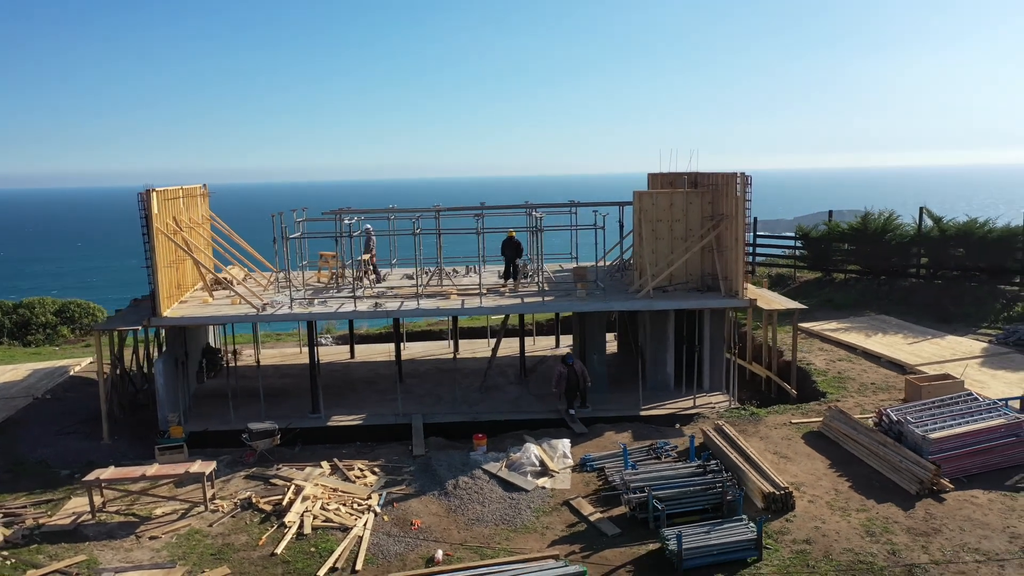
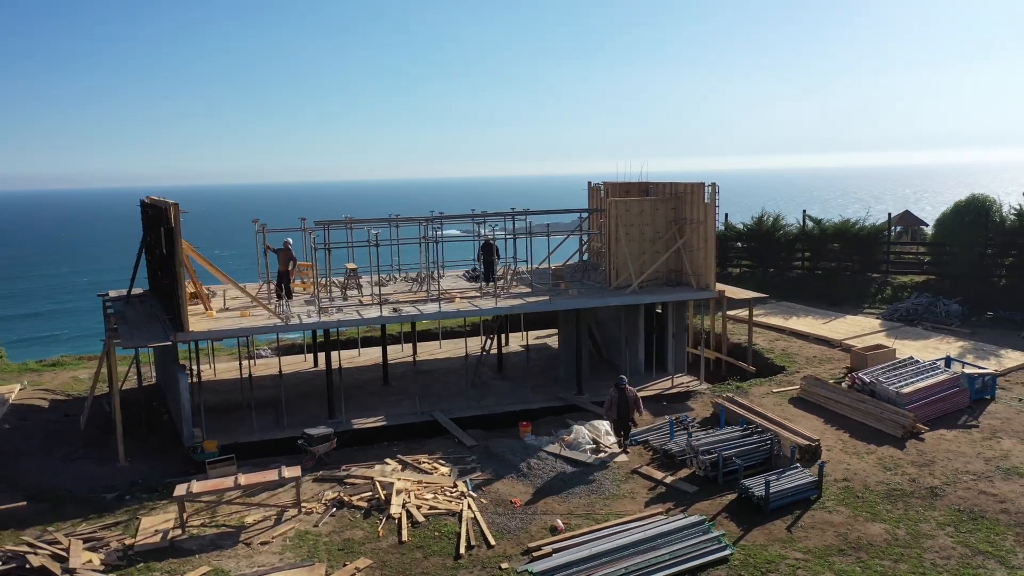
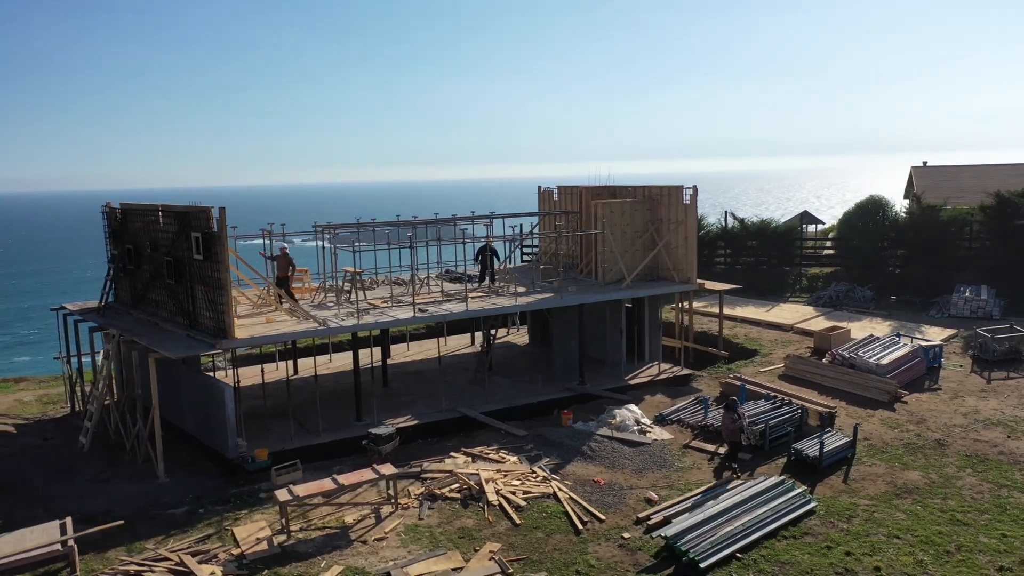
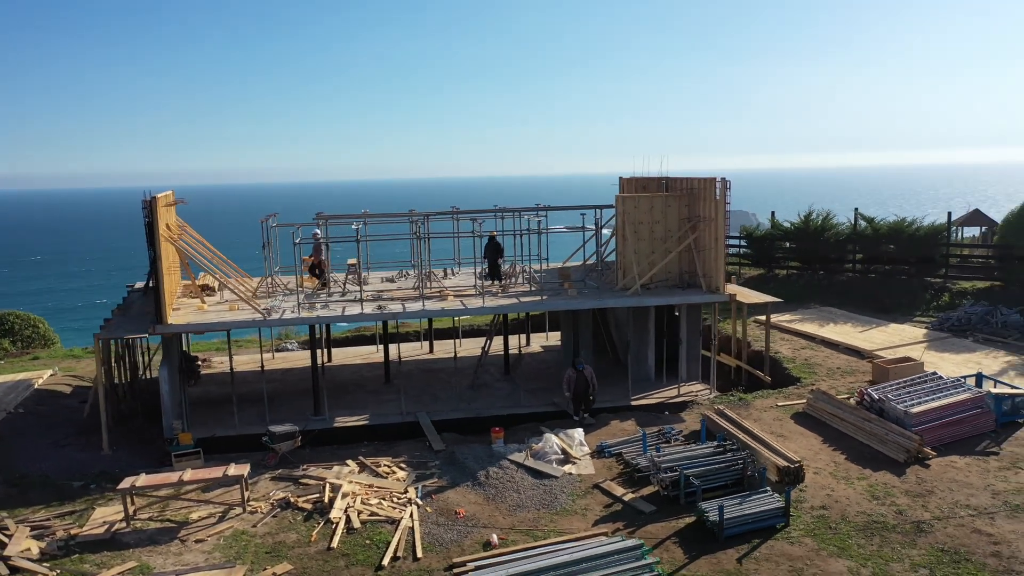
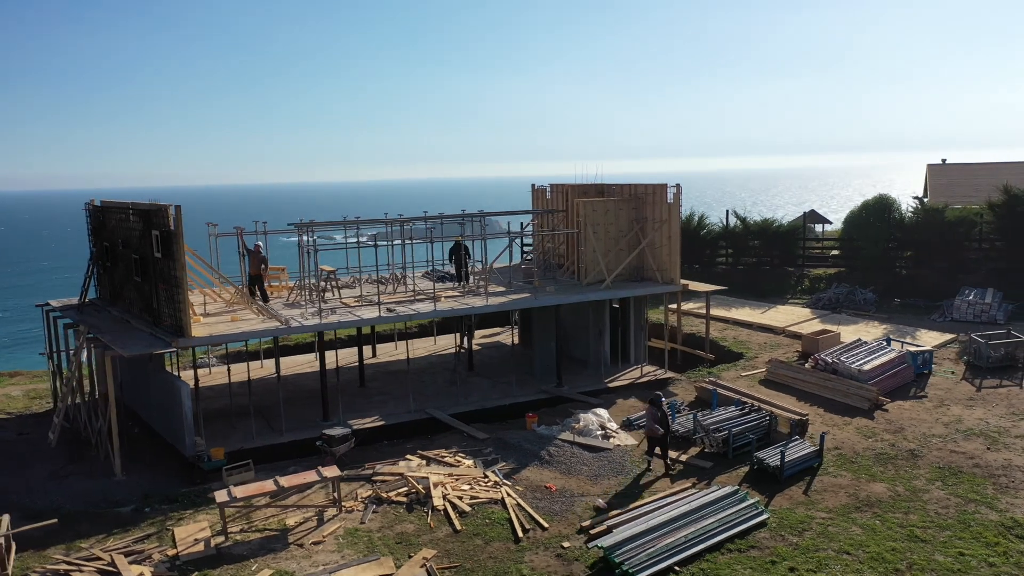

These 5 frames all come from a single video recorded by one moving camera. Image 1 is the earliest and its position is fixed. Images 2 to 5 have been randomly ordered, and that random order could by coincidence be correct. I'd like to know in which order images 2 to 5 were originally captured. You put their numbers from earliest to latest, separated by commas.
4, 2, 5, 3
